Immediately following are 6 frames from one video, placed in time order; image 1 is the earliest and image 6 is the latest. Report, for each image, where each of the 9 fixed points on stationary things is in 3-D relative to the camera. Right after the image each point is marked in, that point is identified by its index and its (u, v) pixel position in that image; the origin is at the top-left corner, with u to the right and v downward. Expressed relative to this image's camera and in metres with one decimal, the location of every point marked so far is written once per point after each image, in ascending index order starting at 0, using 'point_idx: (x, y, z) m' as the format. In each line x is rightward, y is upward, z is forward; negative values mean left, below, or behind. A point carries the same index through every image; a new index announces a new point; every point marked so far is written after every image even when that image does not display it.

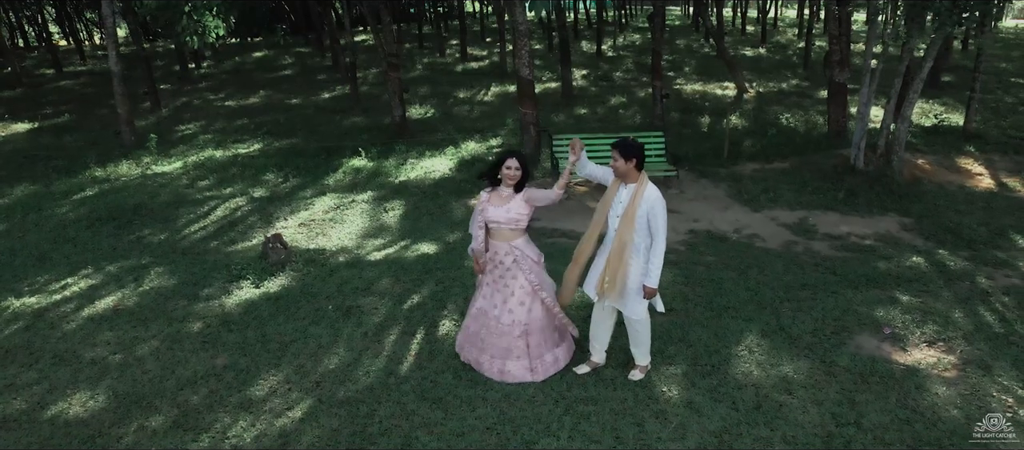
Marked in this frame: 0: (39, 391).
0: (-2.8, -1.0, +3.8) m
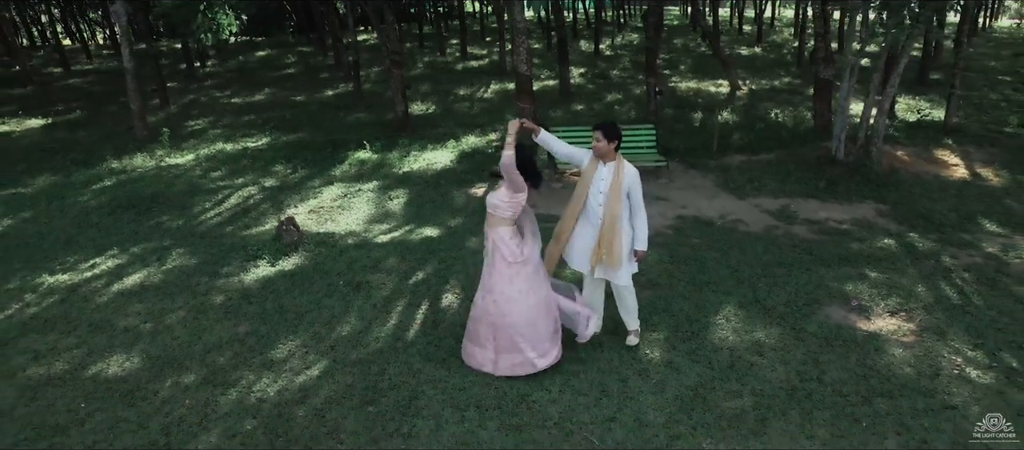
0: (-2.8, -0.8, +4.2) m
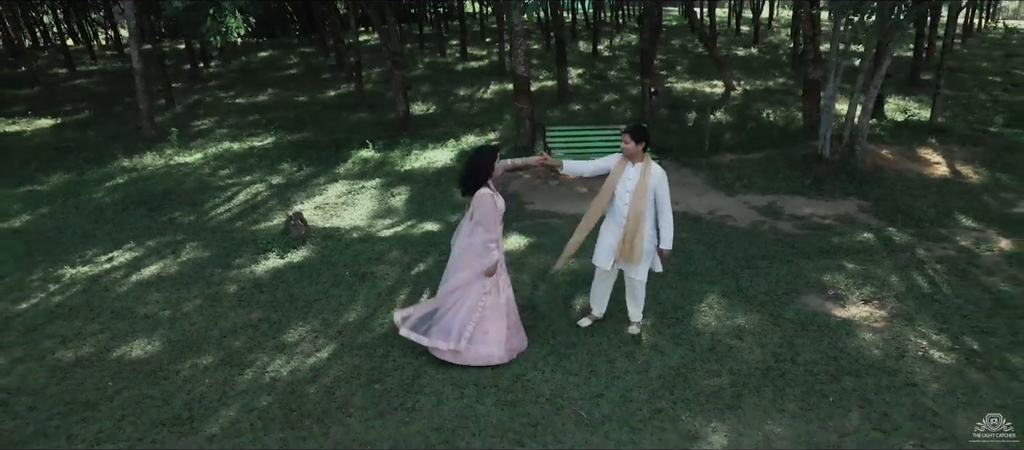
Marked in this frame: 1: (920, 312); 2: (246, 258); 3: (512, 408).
0: (-2.9, -0.8, +4.5) m
1: (+3.0, -0.6, +4.6) m
2: (-2.4, -0.3, +5.7) m
3: (0.0, -1.0, +3.6) m
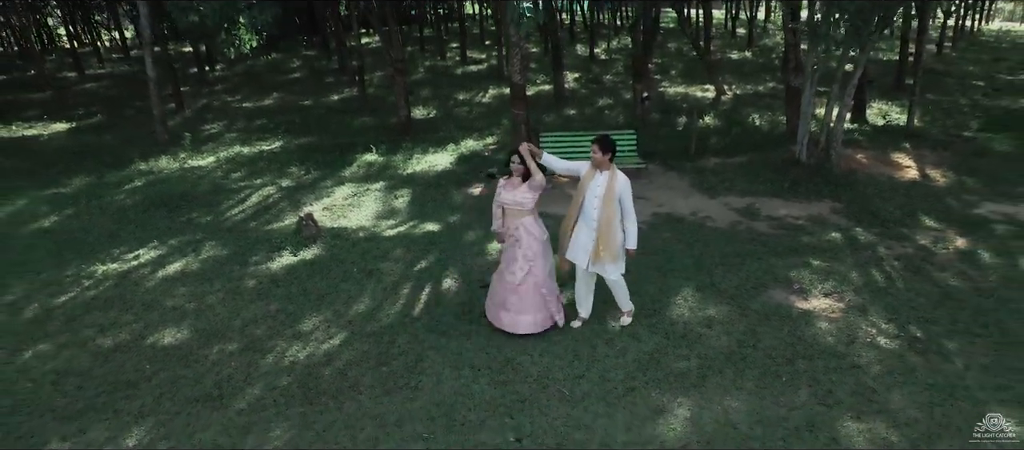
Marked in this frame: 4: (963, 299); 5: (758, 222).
0: (-2.9, -0.8, +5.0) m
1: (+2.9, -0.6, +5.1) m
2: (-2.4, -0.3, +6.2) m
3: (-0.1, -1.0, +4.1) m
4: (+3.6, -0.6, +5.2) m
5: (+2.7, 0.0, +7.1) m
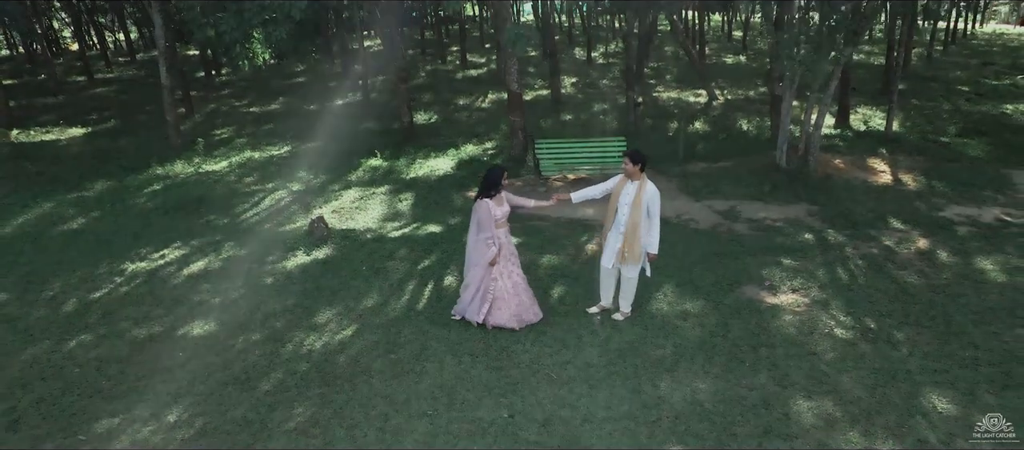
0: (-3.0, -0.8, +5.5) m
1: (+2.9, -0.7, +5.6) m
2: (-2.5, -0.3, +6.7) m
3: (-0.1, -1.1, +4.7) m
4: (+3.6, -0.6, +5.7) m
5: (+2.7, 0.0, +7.6) m
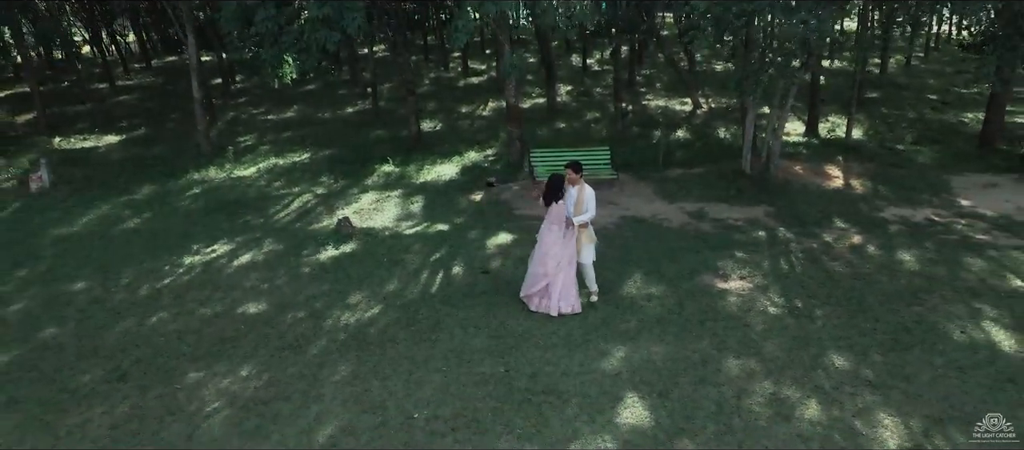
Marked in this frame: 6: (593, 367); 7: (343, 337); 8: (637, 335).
0: (-3.0, -0.8, +6.7) m
1: (+2.8, -0.6, +6.9) m
2: (-2.5, -0.3, +7.9) m
3: (-0.1, -1.1, +5.9) m
4: (+3.6, -0.6, +6.9) m
5: (+2.7, 0.0, +8.8) m
6: (+0.7, -1.2, +5.4) m
7: (-1.6, -1.1, +6.0) m
8: (+1.1, -1.0, +5.9) m
